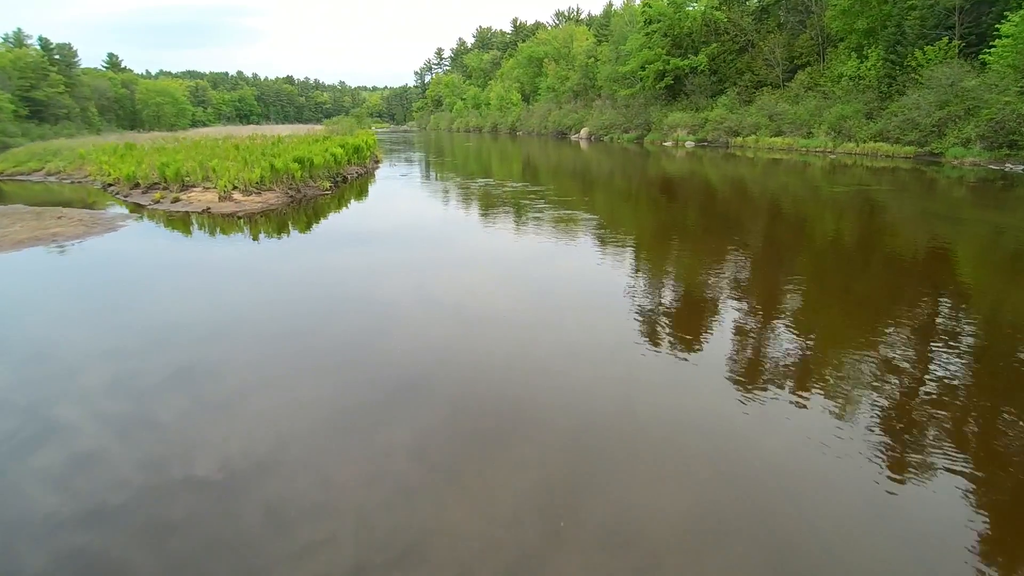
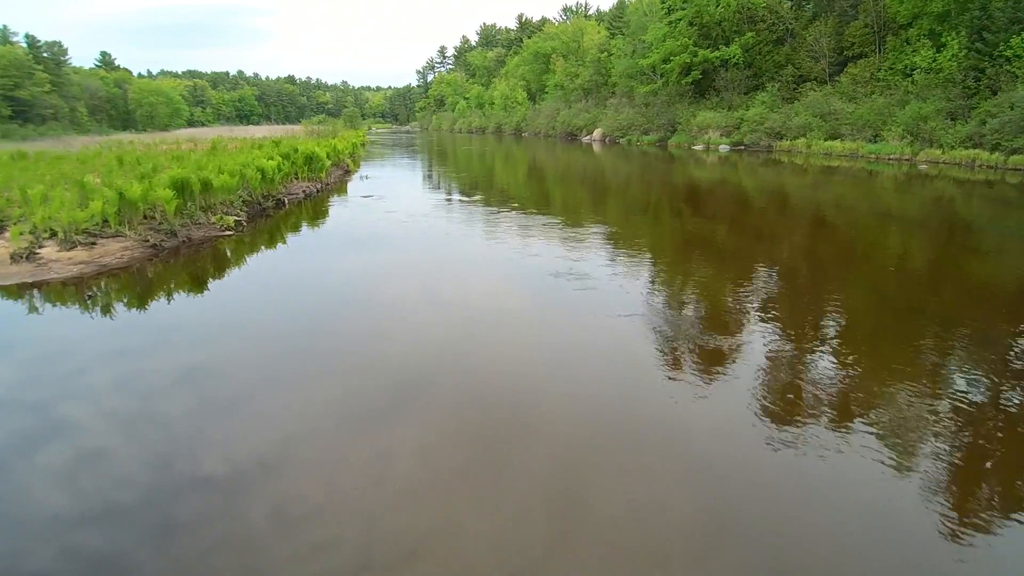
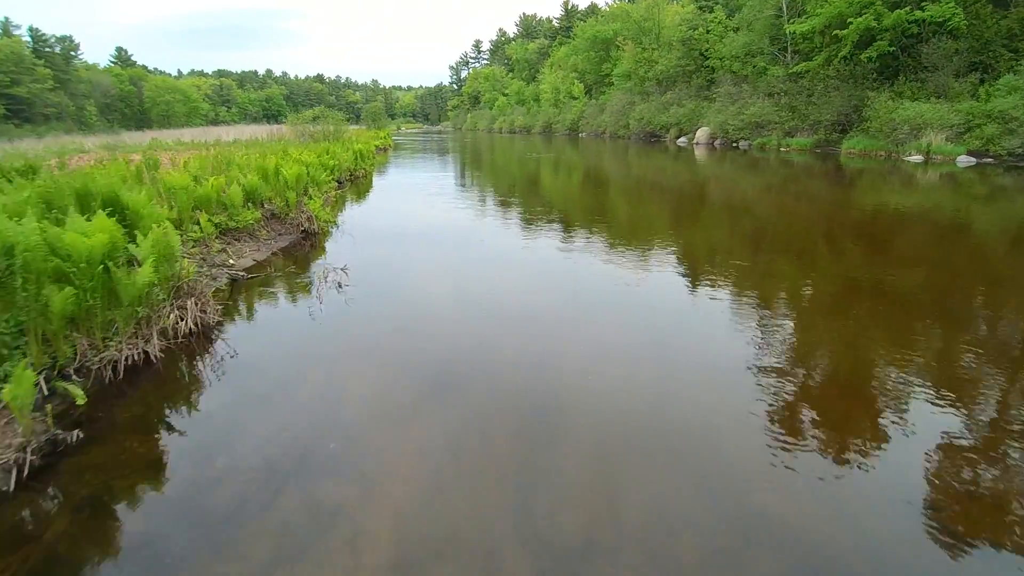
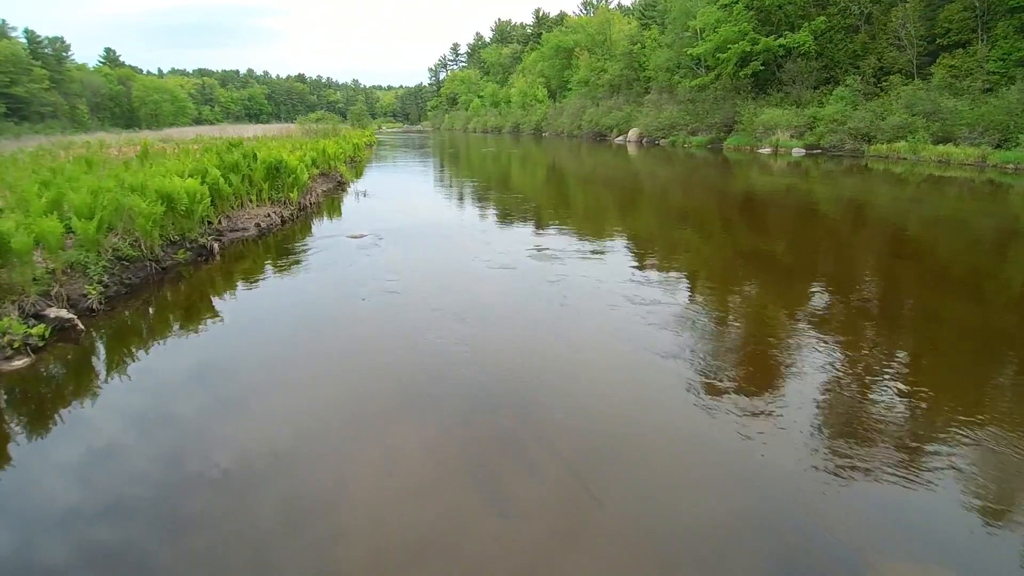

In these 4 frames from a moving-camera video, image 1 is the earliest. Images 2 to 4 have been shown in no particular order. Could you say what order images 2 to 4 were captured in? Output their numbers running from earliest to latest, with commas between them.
2, 4, 3
